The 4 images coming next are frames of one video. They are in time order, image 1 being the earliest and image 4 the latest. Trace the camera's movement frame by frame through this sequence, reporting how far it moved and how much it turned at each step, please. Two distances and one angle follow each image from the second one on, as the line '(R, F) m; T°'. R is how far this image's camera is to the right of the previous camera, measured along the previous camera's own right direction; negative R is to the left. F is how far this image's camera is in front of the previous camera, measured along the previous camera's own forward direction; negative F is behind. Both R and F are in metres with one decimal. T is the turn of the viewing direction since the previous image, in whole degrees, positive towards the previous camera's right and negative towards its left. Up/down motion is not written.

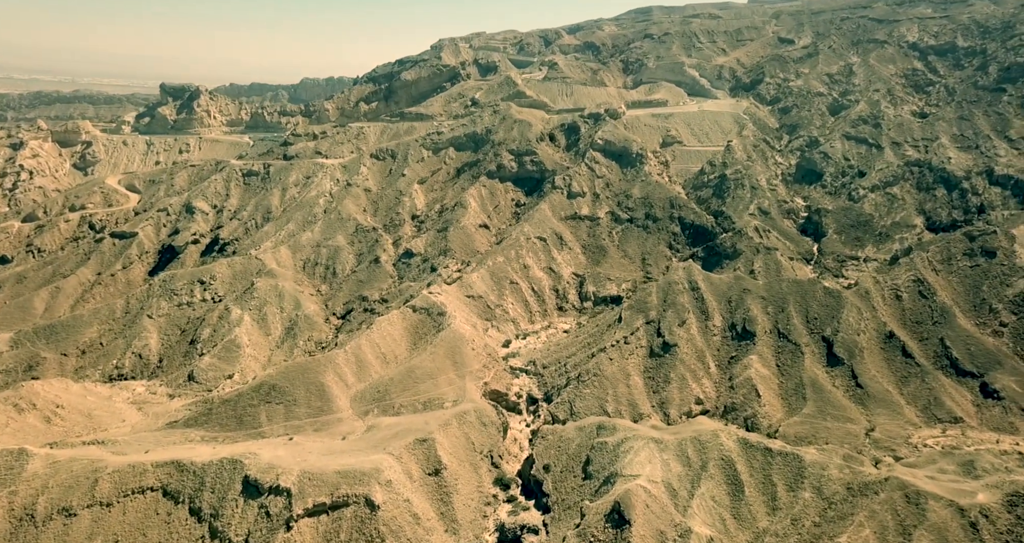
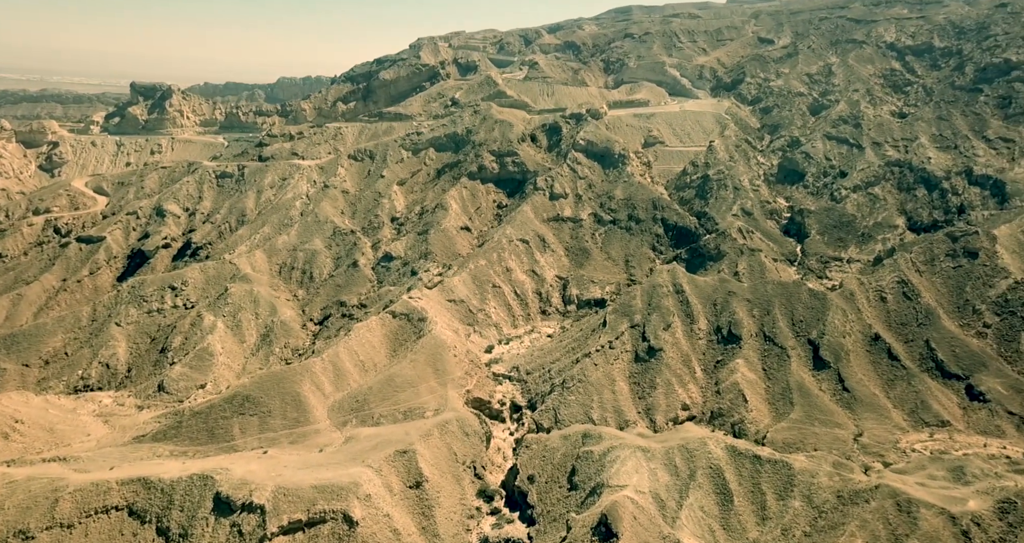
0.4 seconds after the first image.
(-0.2, +0.9) m; +1°
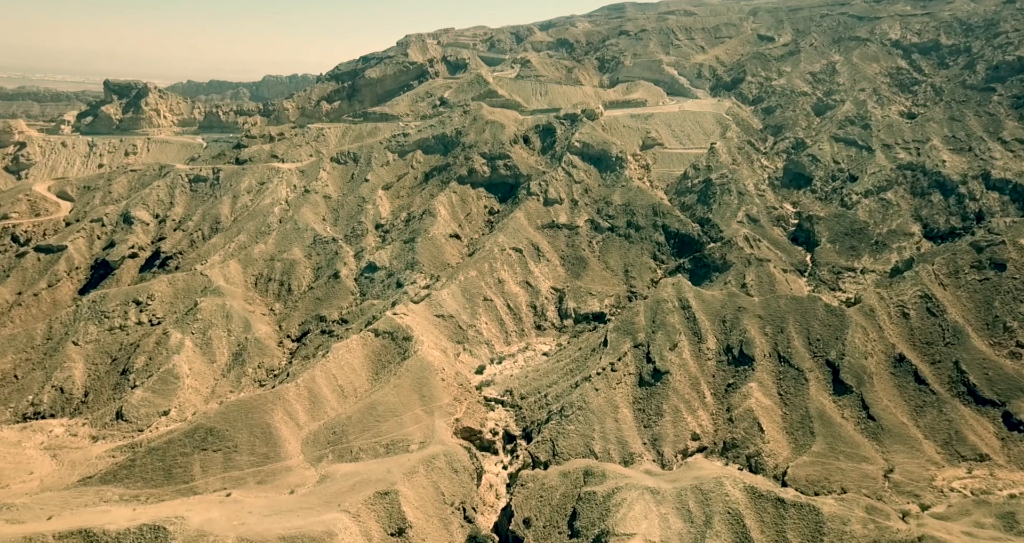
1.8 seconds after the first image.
(-0.2, +4.9) m; +1°
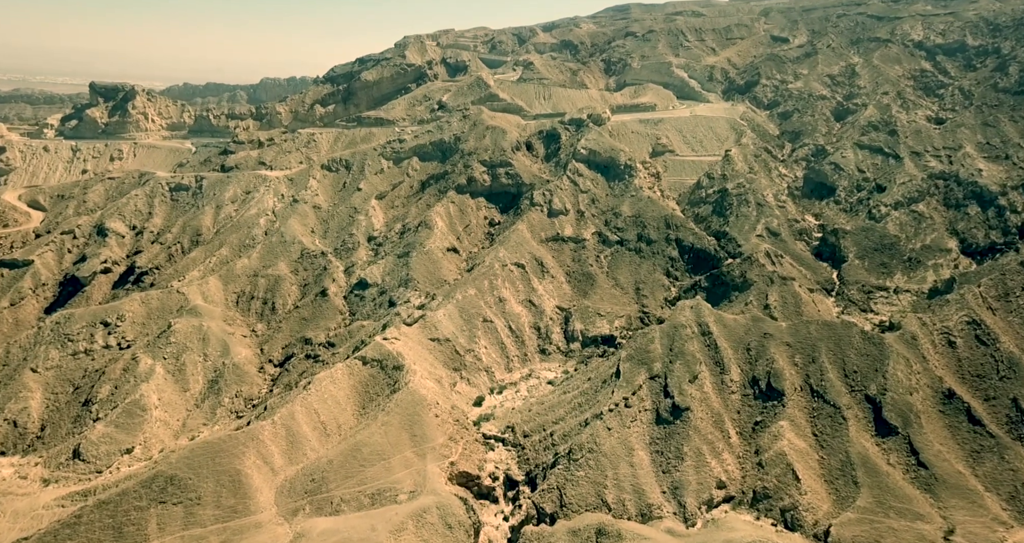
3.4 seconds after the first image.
(0.0, +5.8) m; 0°
